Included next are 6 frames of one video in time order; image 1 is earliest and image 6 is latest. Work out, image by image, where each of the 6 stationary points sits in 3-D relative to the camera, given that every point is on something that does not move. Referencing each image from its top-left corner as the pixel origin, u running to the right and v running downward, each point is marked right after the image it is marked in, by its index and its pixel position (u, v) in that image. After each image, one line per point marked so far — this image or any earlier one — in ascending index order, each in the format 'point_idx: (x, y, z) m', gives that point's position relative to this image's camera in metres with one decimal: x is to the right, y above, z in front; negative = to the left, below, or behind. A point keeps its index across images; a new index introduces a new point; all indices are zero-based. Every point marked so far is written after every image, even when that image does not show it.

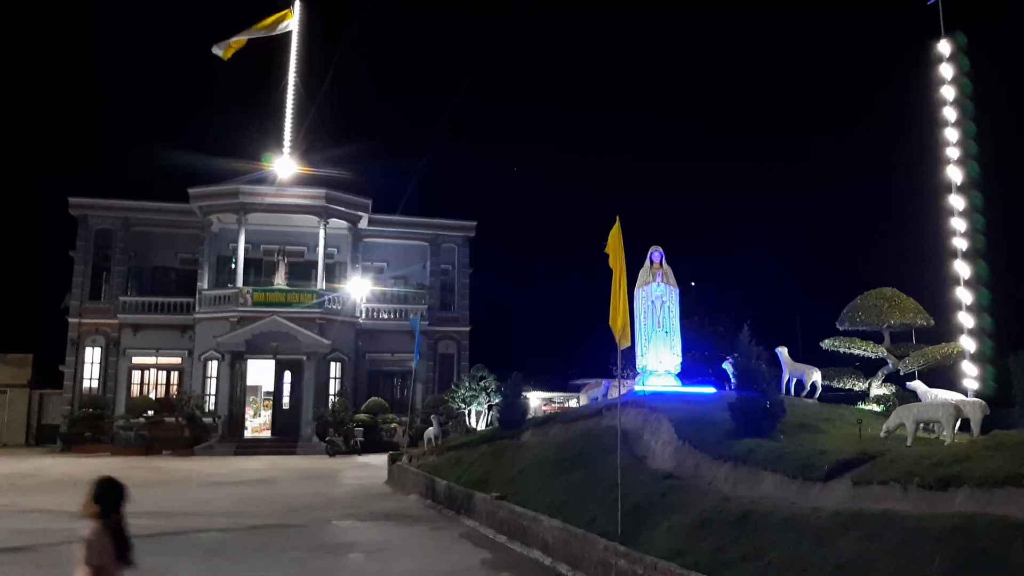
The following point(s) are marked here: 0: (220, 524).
0: (-4.5, -3.7, +12.9) m
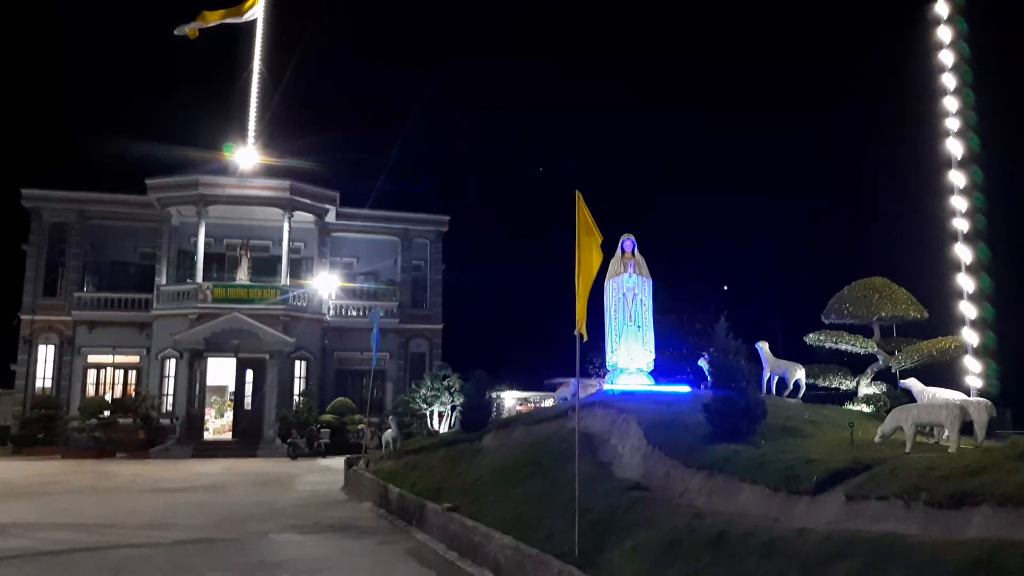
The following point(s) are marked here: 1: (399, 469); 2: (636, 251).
0: (-5.1, -3.5, +11.7) m
1: (-2.0, -3.2, +14.9) m
2: (+2.1, +0.6, +14.3) m
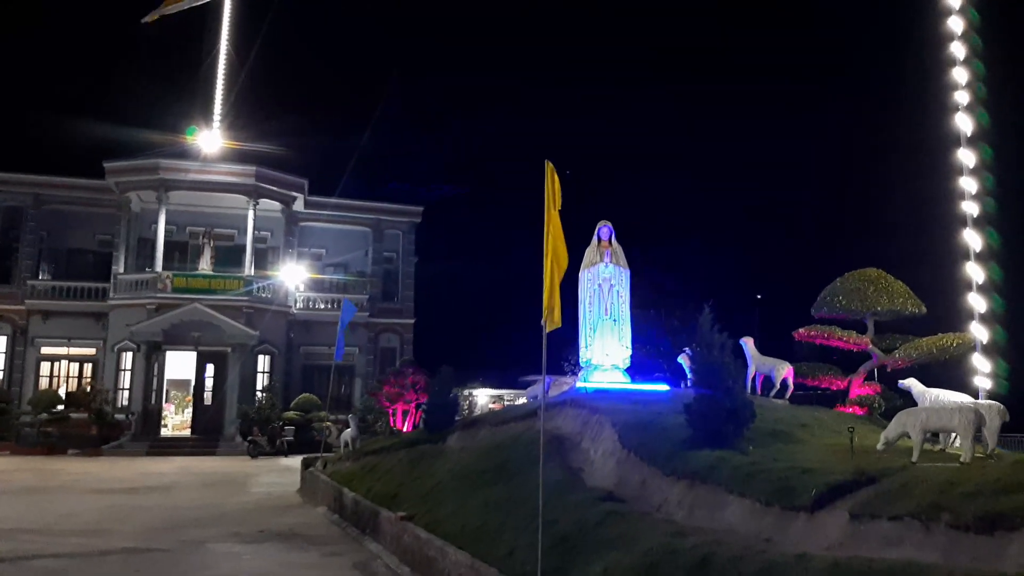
0: (-5.6, -3.3, +10.6) m
1: (-2.6, -3.0, +13.9) m
2: (+1.6, +0.8, +13.4) m
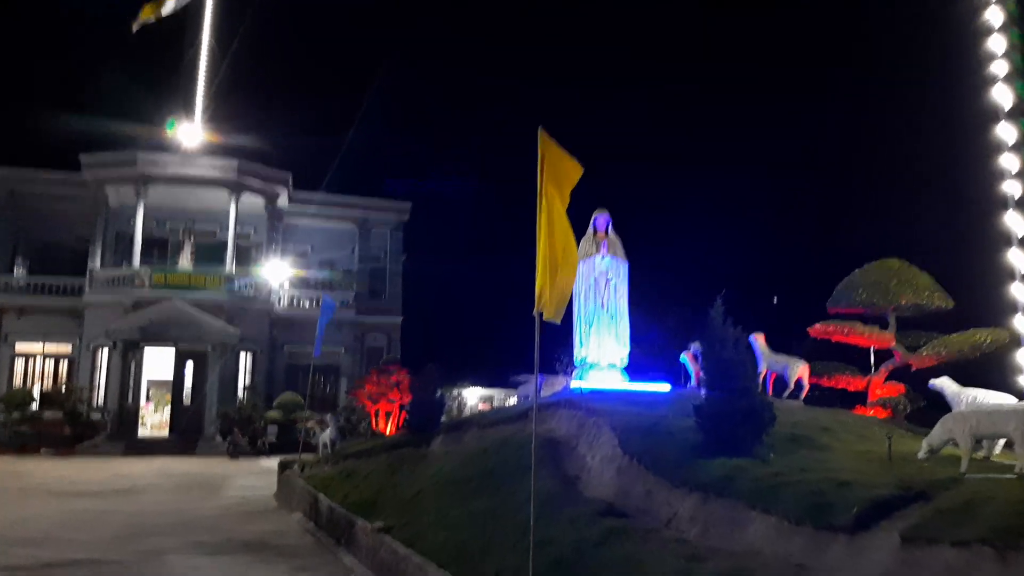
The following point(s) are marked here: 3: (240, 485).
0: (-5.8, -3.1, +9.6) m
1: (-2.7, -2.9, +12.9) m
2: (+1.5, +0.9, +12.6) m
3: (-5.9, -4.2, +18.1) m
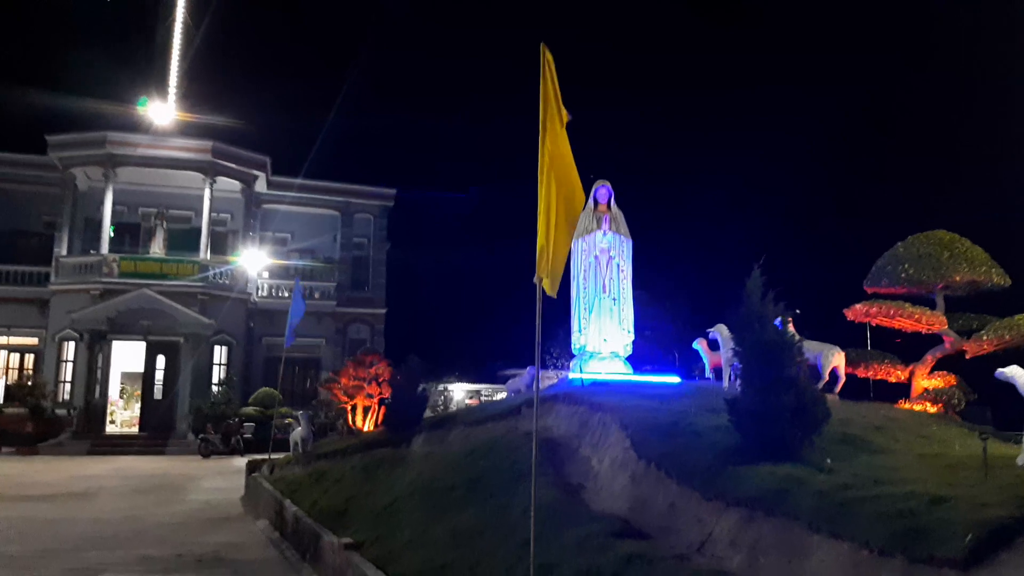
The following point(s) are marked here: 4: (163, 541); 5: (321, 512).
0: (-5.9, -2.9, +8.3) m
1: (-2.9, -2.6, +11.6) m
2: (+1.3, +1.1, +11.3) m
3: (-6.1, -3.9, +16.7) m
4: (-4.4, -3.2, +10.6) m
5: (-2.1, -2.5, +9.4) m
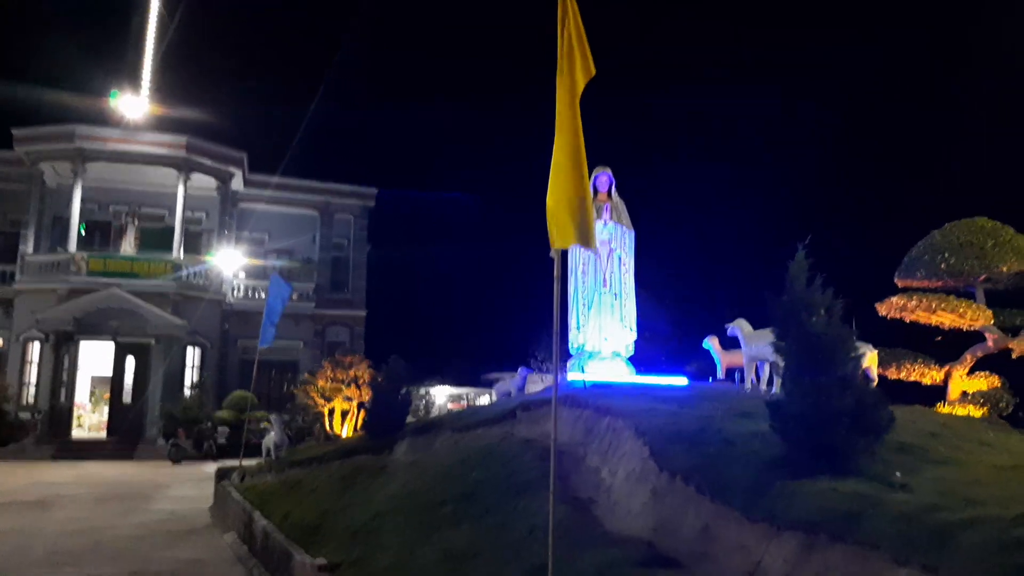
0: (-5.9, -2.8, +7.3) m
1: (-3.0, -2.6, +10.7) m
2: (+1.2, +1.2, +10.5) m
3: (-6.3, -3.9, +15.7) m
4: (-4.5, -3.1, +9.7) m
5: (-2.2, -2.4, +8.5) m
